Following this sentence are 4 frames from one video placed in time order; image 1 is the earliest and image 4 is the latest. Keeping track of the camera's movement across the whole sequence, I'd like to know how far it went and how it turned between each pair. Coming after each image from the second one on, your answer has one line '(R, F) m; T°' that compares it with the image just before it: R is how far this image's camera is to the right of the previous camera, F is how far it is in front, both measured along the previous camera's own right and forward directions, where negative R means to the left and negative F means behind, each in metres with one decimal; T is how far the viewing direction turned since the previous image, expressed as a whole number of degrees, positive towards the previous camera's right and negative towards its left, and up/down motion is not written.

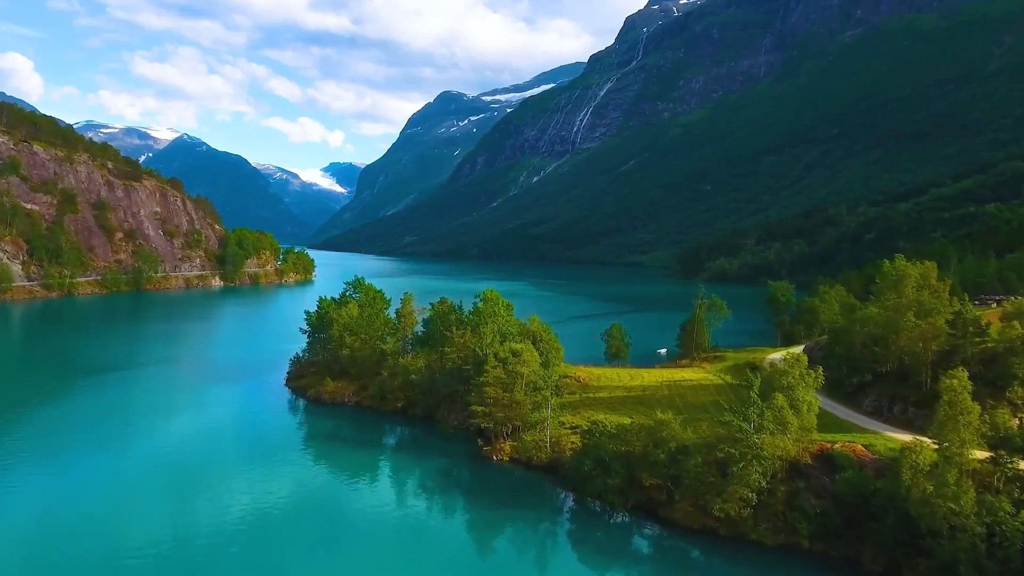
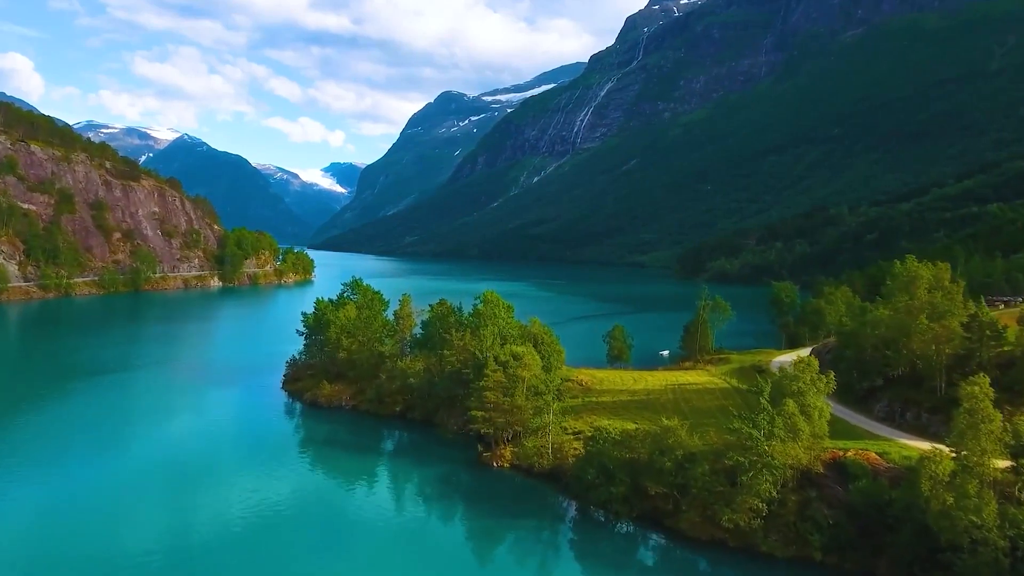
(0.0, +1.4) m; 0°
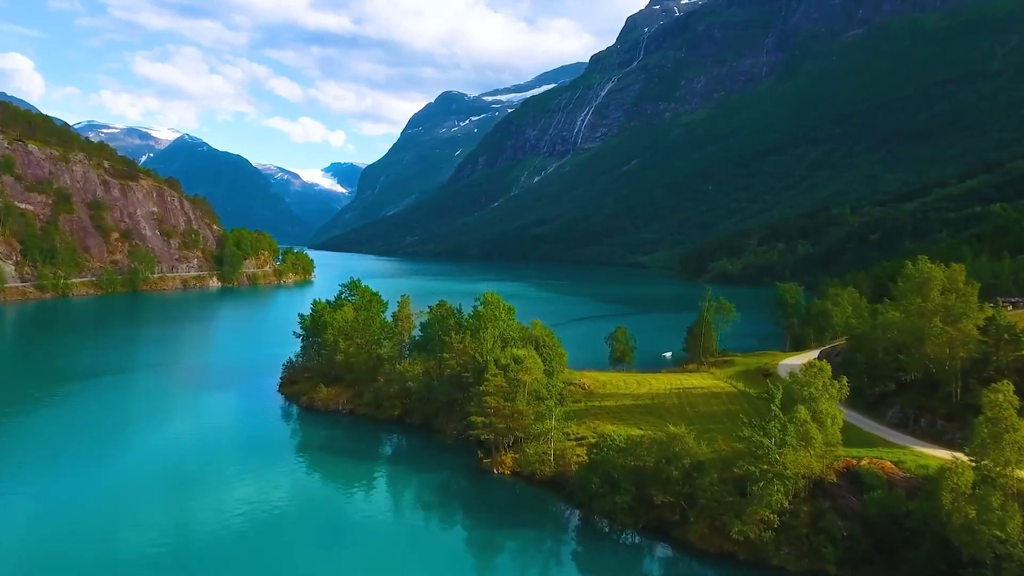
(0.0, +1.4) m; 0°
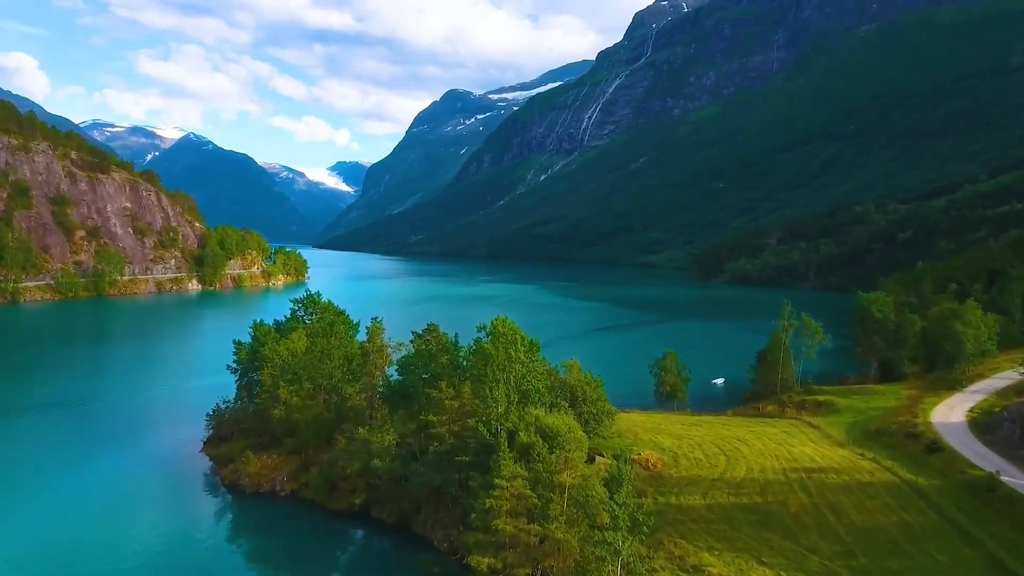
(-1.1, +21.3) m; 0°
